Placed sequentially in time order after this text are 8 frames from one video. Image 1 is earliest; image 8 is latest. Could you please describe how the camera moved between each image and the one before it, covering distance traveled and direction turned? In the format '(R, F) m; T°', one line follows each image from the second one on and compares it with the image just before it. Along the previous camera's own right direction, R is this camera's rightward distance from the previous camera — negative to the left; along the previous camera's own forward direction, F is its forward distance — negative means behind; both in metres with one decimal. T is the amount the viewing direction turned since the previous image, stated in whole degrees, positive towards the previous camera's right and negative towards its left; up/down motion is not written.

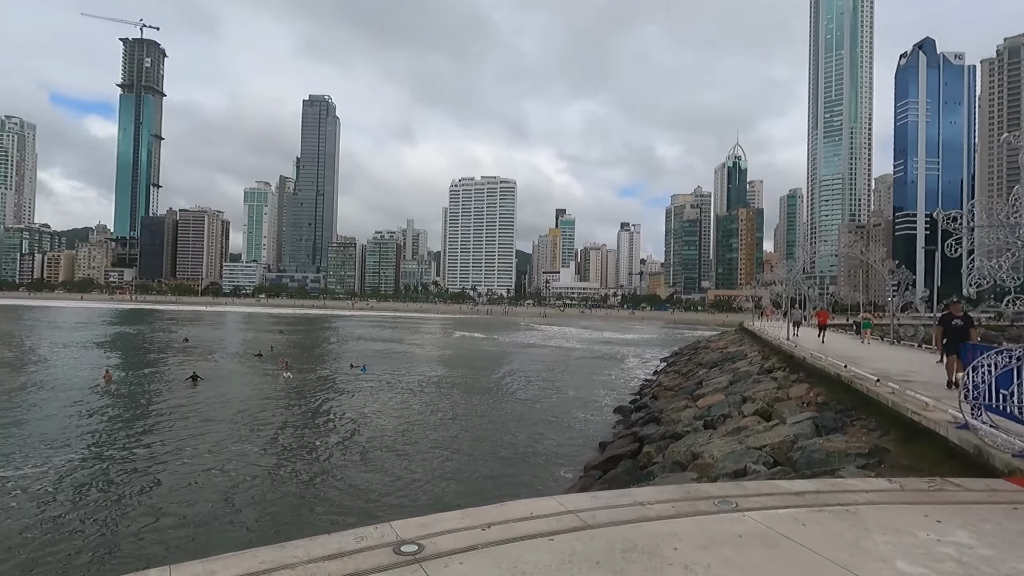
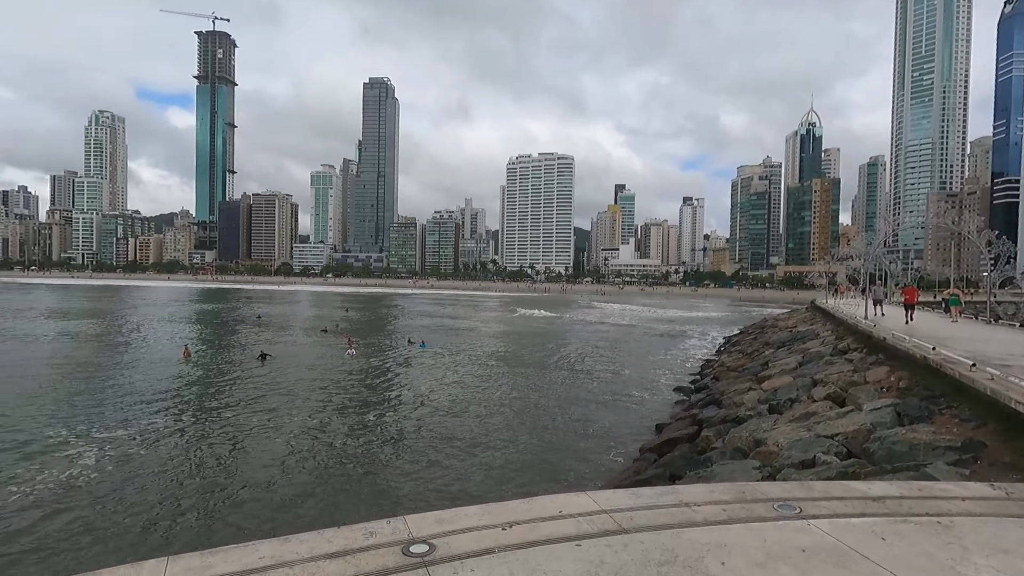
(+0.2, +0.4) m; -6°
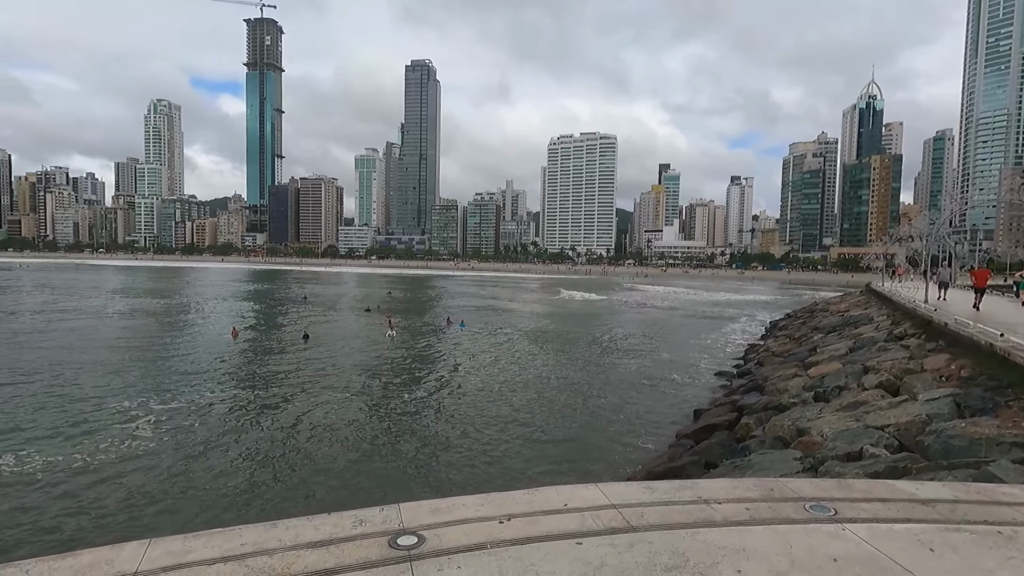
(+0.2, +0.3) m; -4°
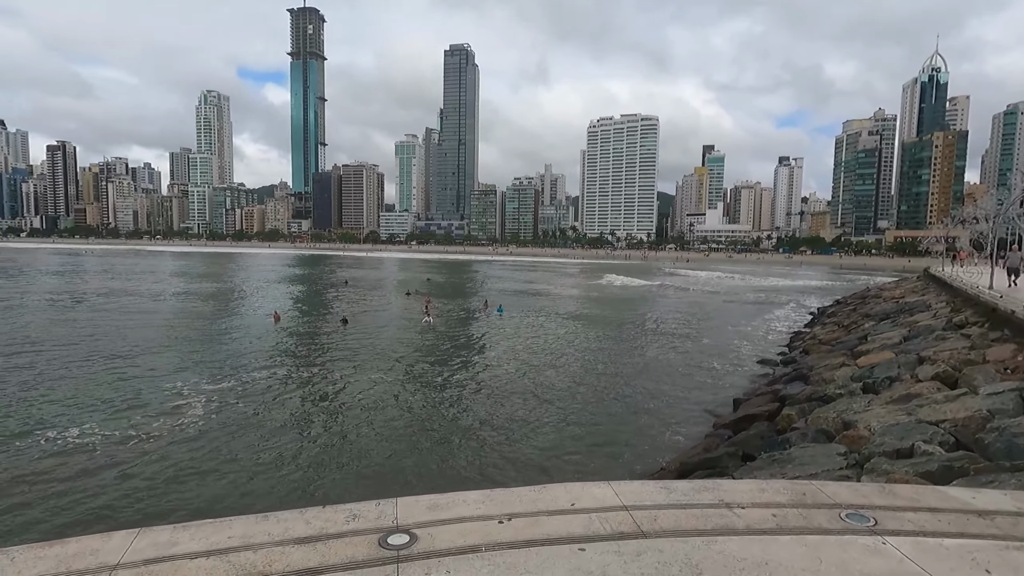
(+0.2, +0.2) m; -4°
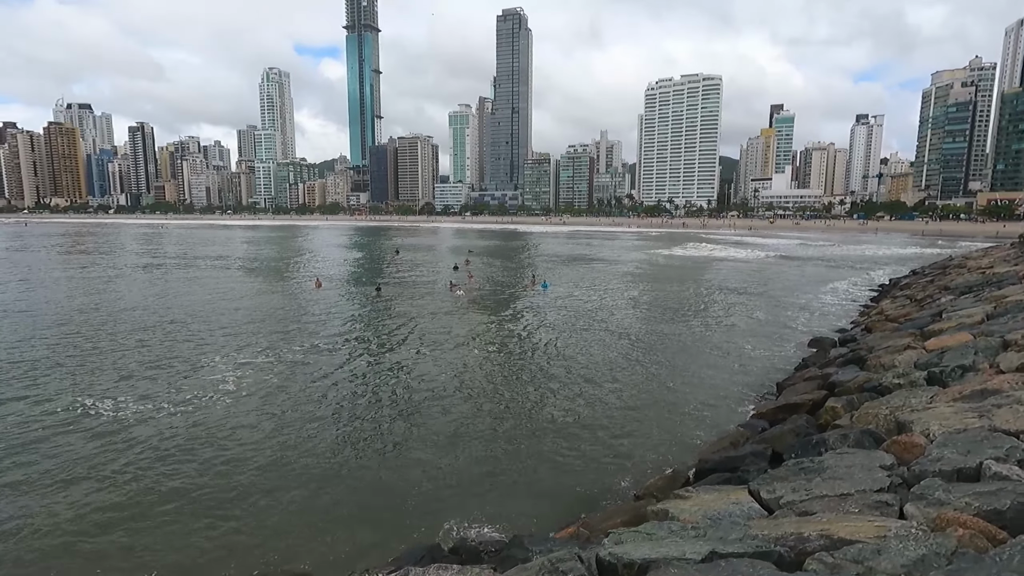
(+1.0, +1.2) m; -6°
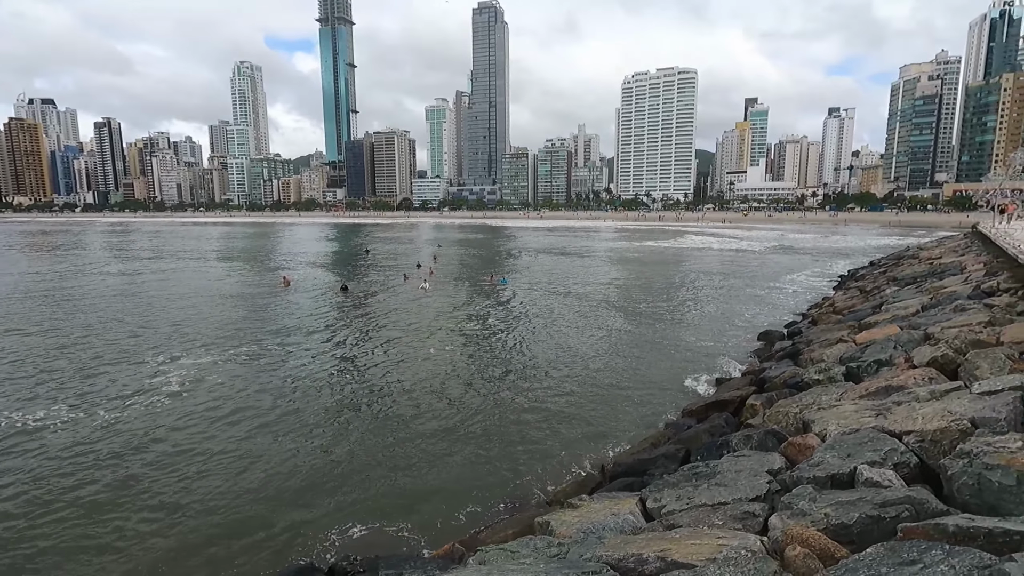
(+1.2, +0.4) m; +2°
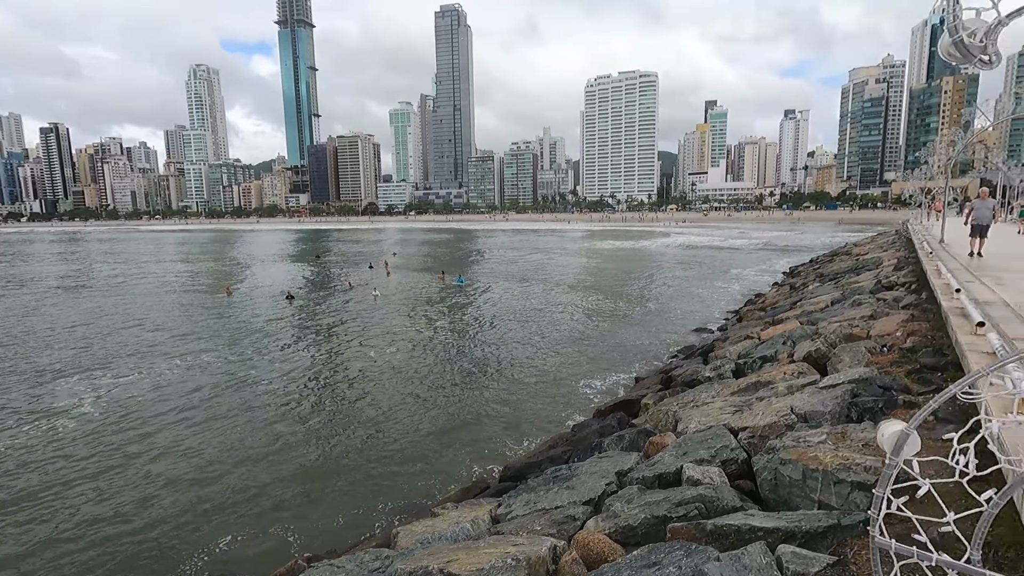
(+1.3, +0.1) m; +3°
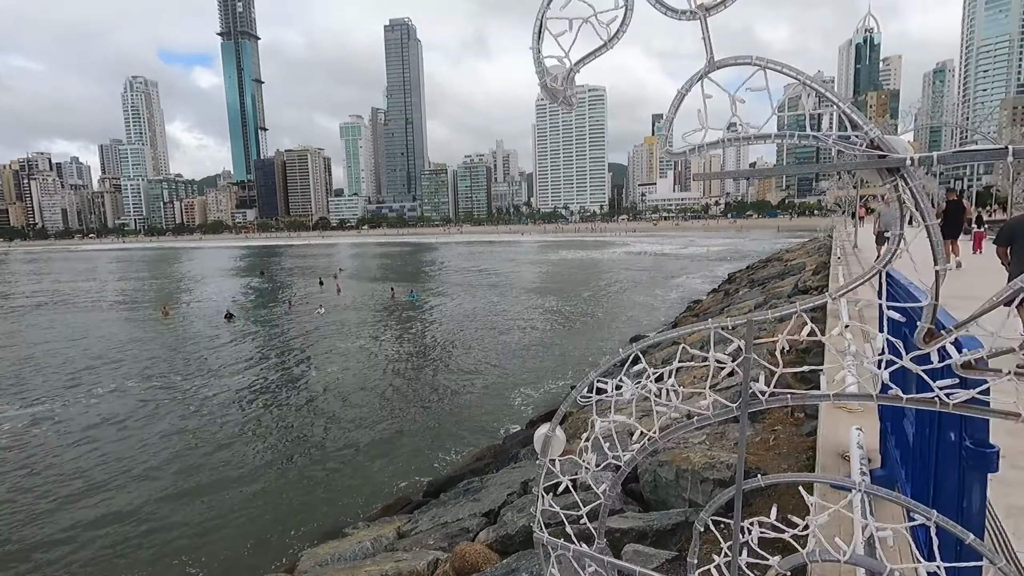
(+0.6, -0.1) m; +4°
